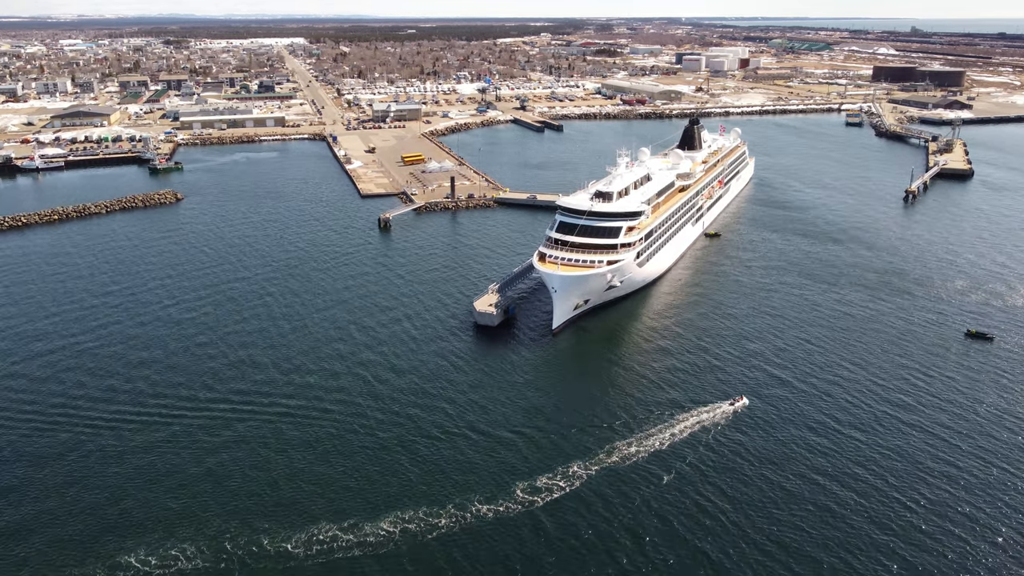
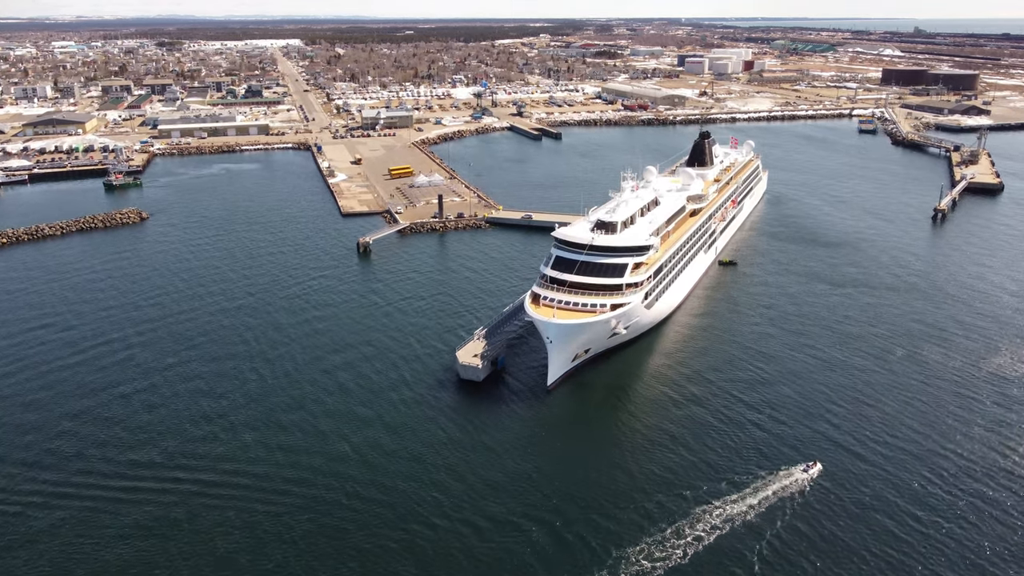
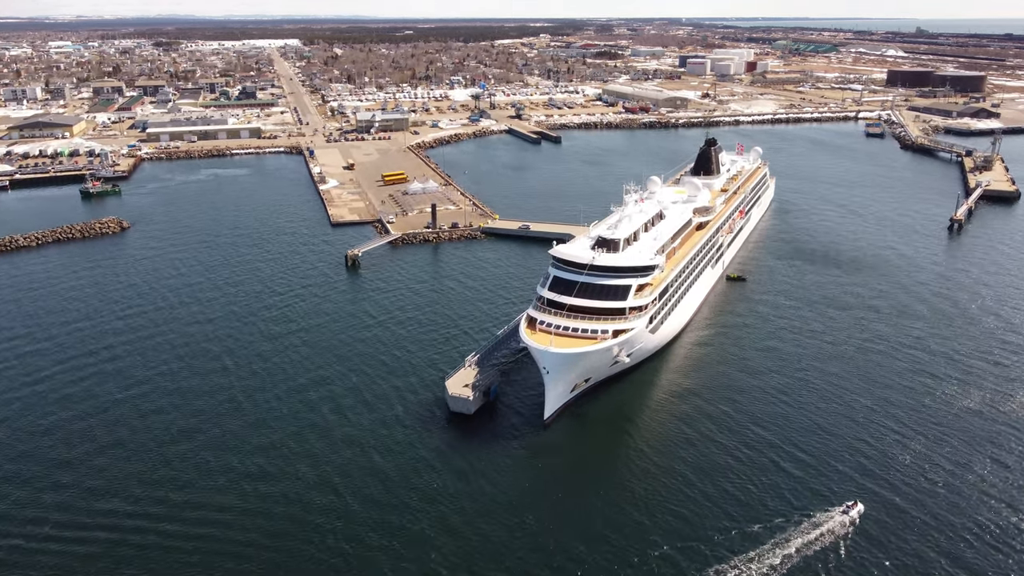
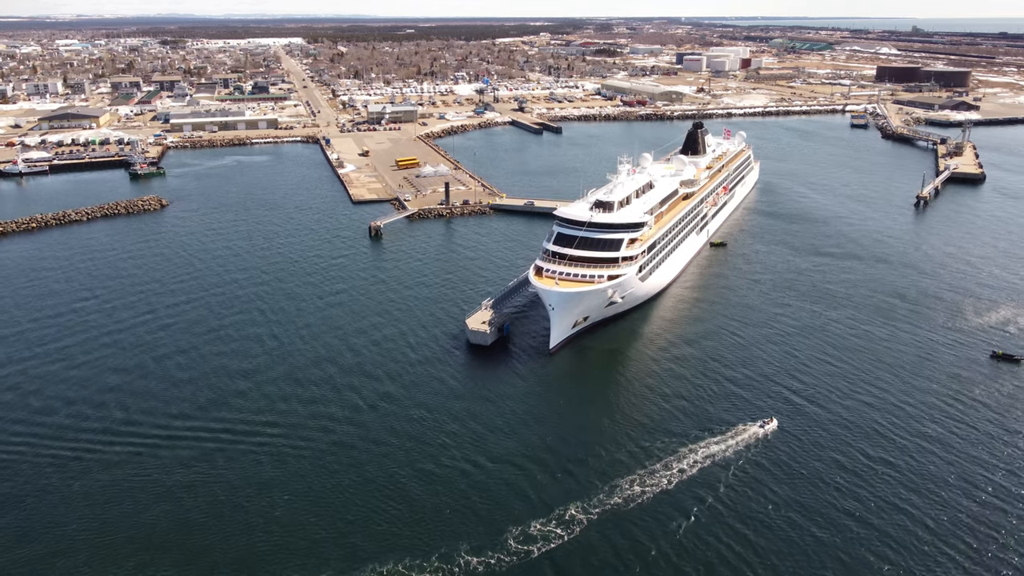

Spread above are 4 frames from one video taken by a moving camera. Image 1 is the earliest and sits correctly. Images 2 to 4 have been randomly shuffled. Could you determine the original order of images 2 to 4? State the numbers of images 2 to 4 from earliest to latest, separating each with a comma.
4, 2, 3
